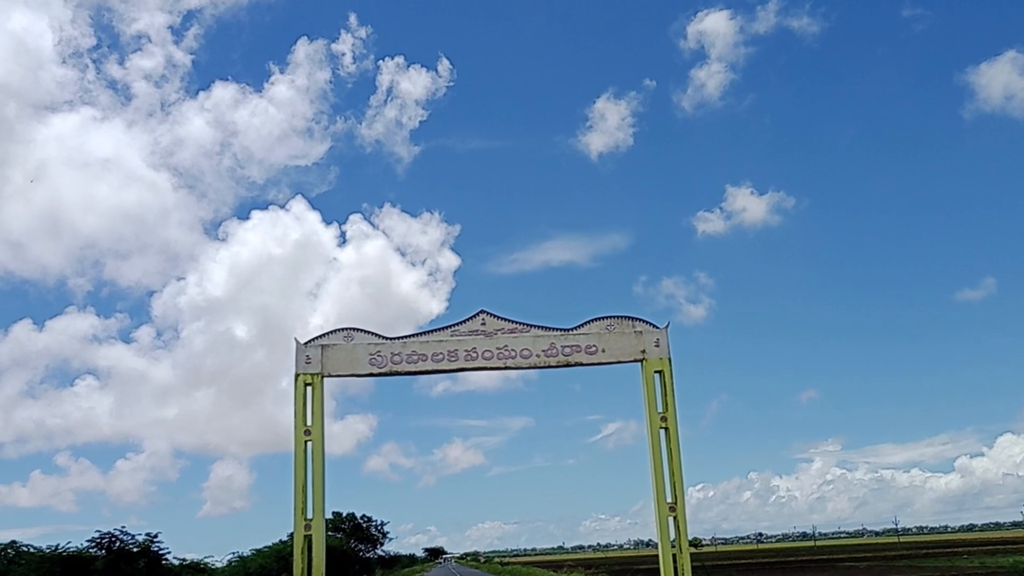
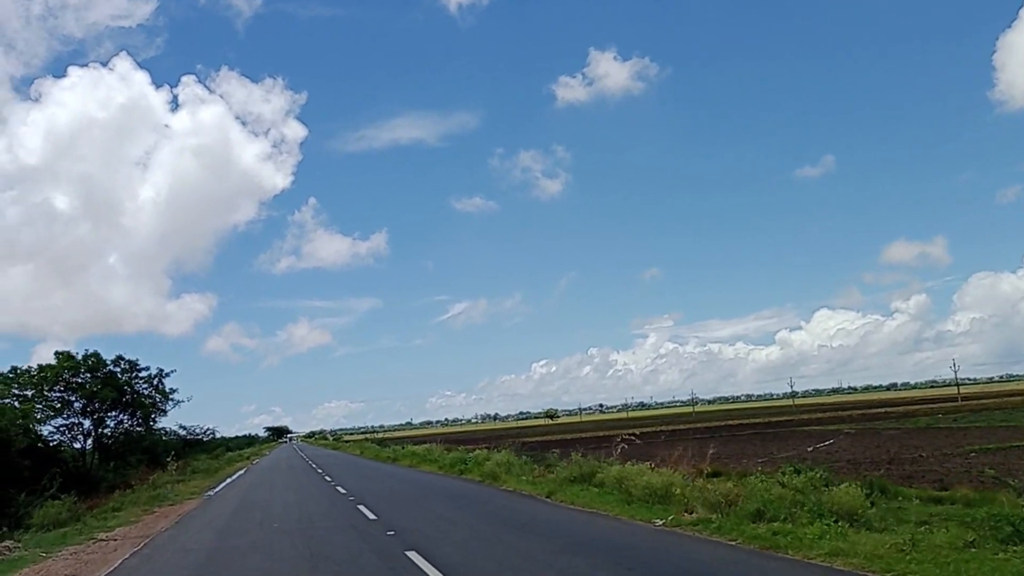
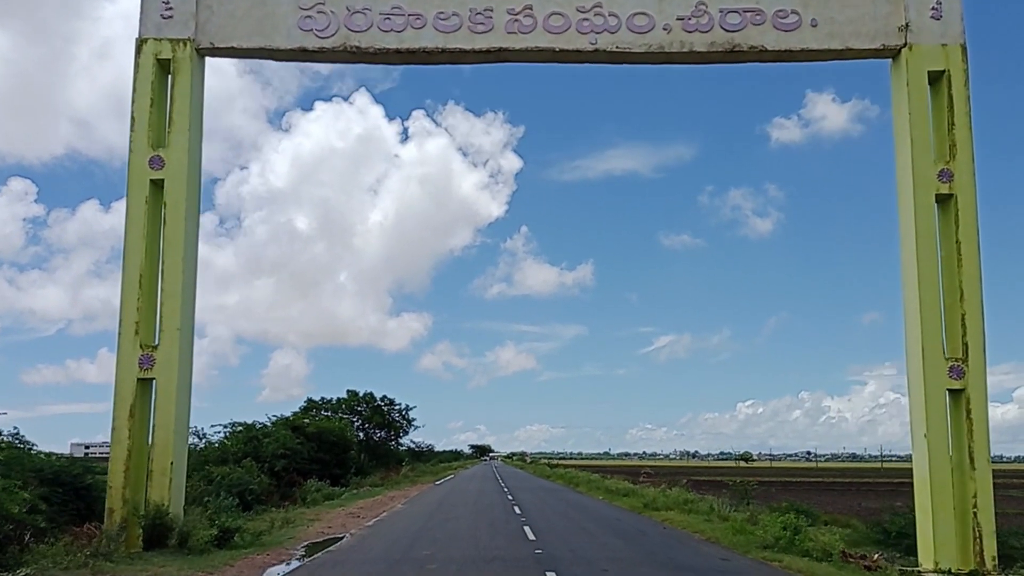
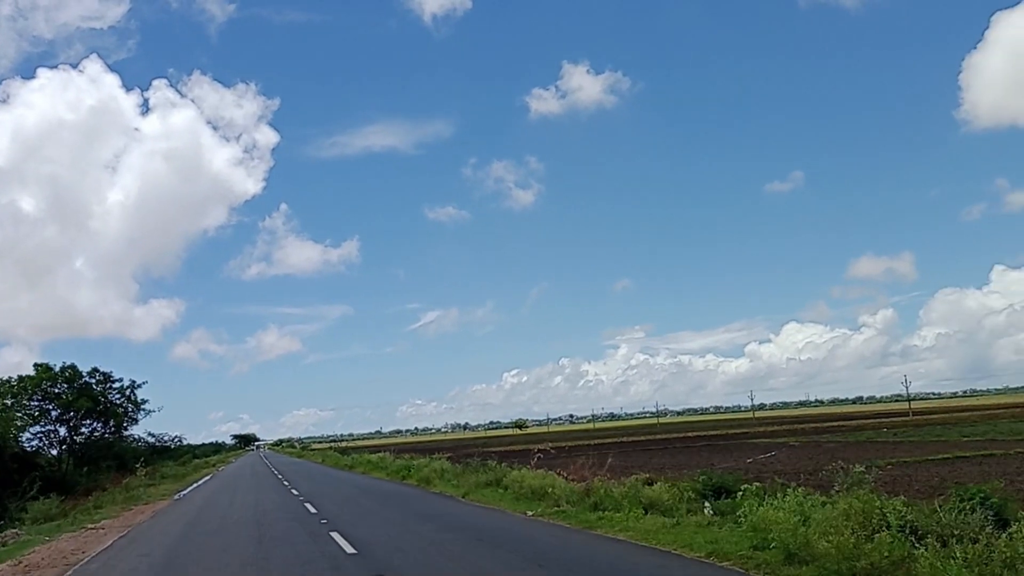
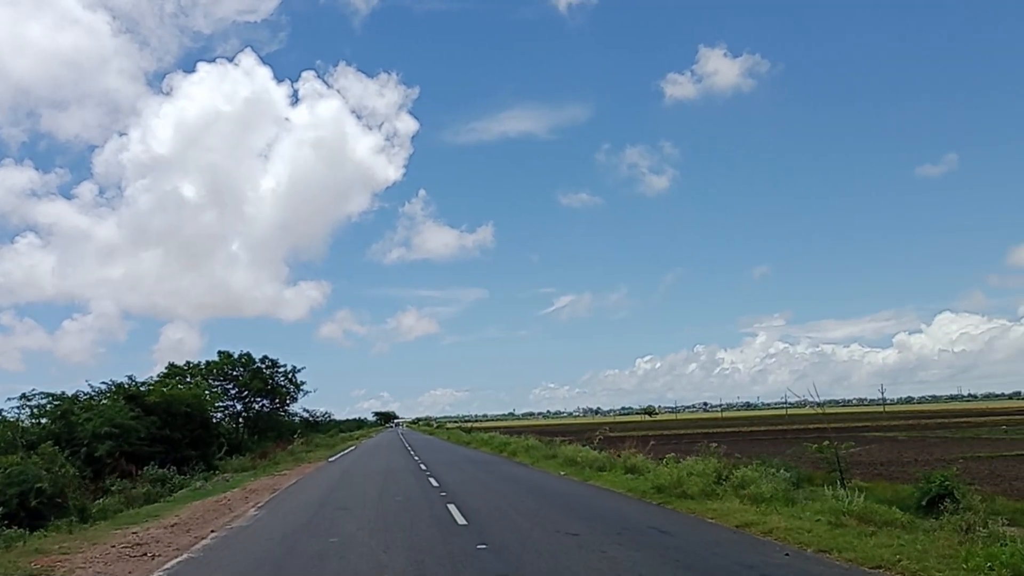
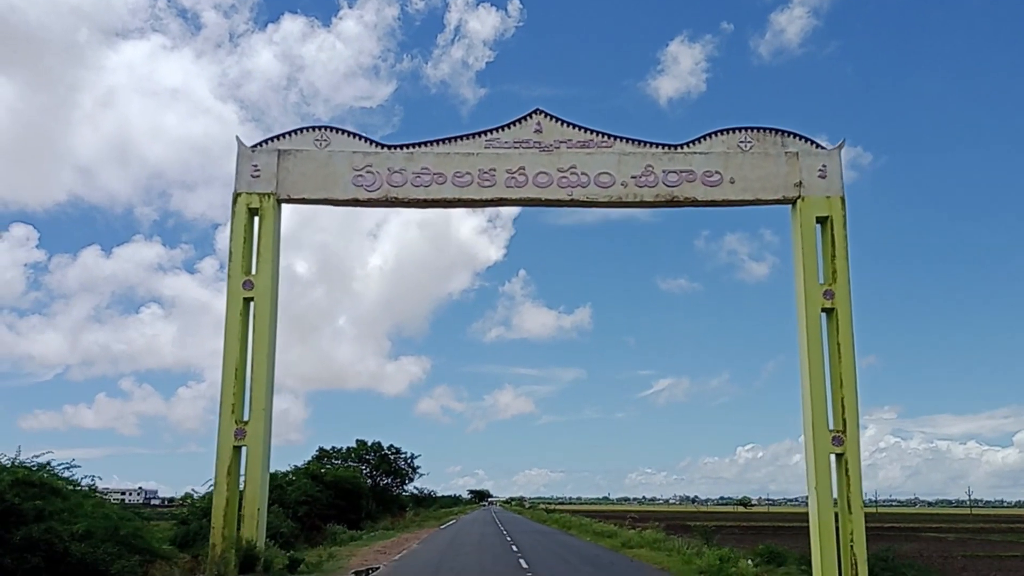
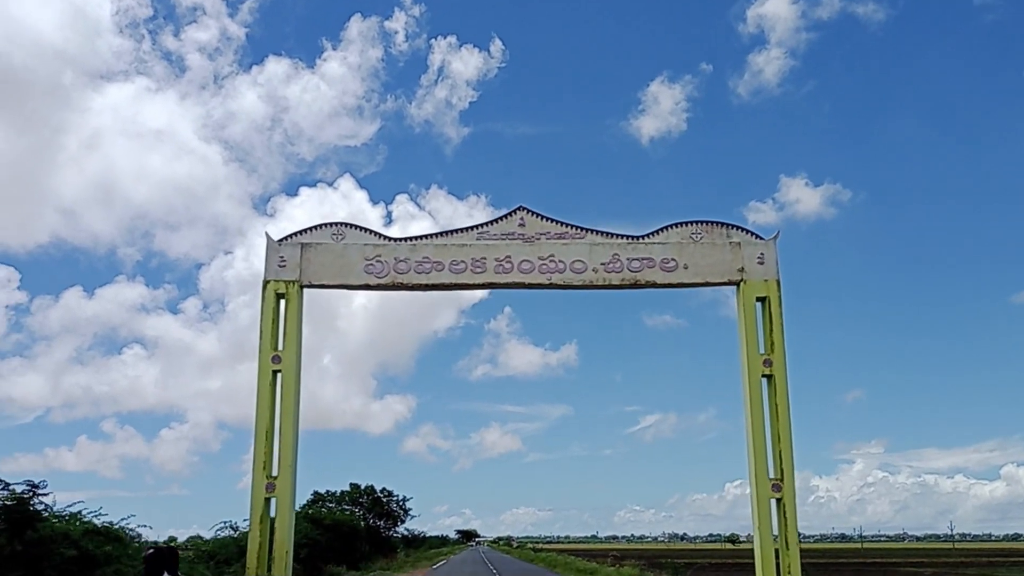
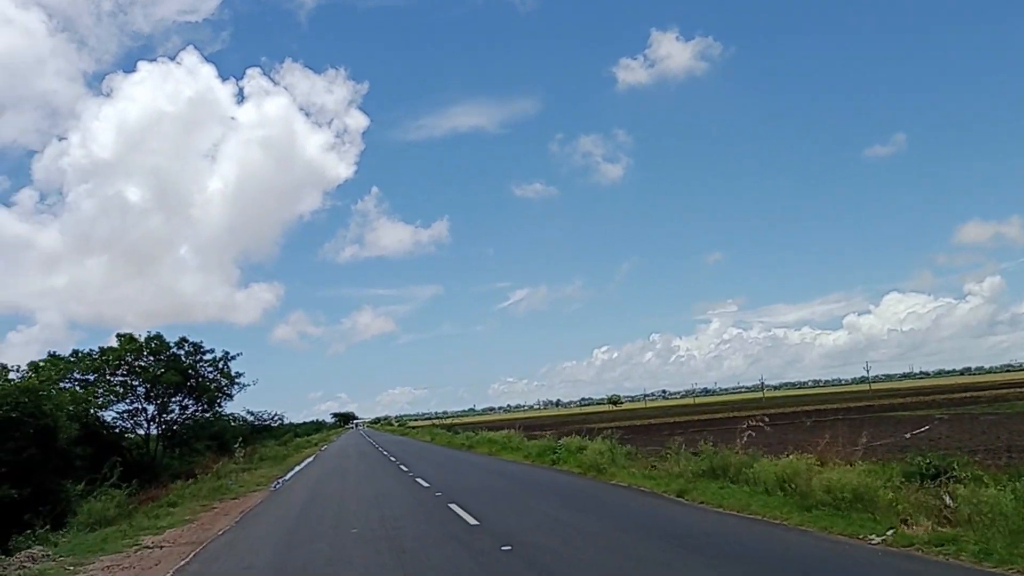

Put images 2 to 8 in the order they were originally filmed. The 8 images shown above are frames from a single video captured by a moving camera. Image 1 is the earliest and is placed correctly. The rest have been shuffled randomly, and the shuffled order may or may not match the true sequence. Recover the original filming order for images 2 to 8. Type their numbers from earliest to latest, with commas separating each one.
7, 6, 3, 5, 4, 2, 8
